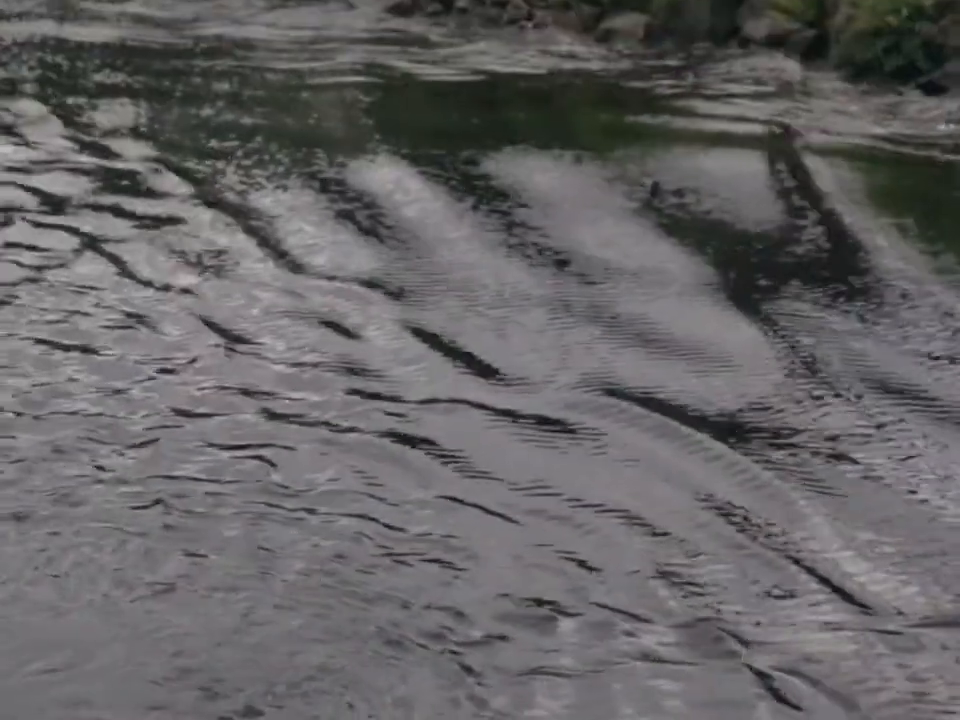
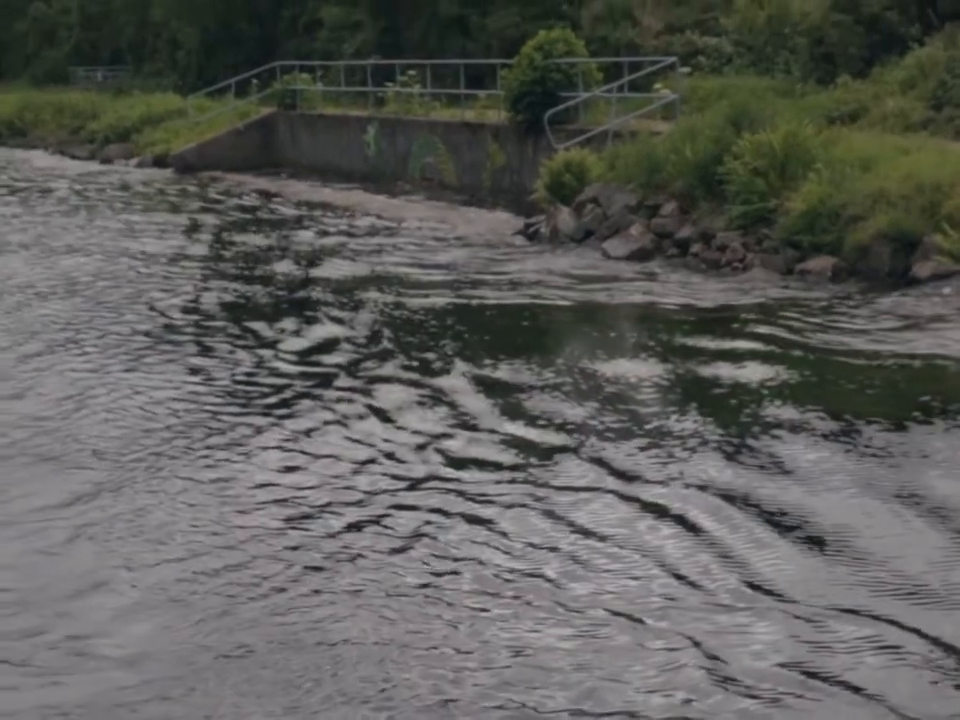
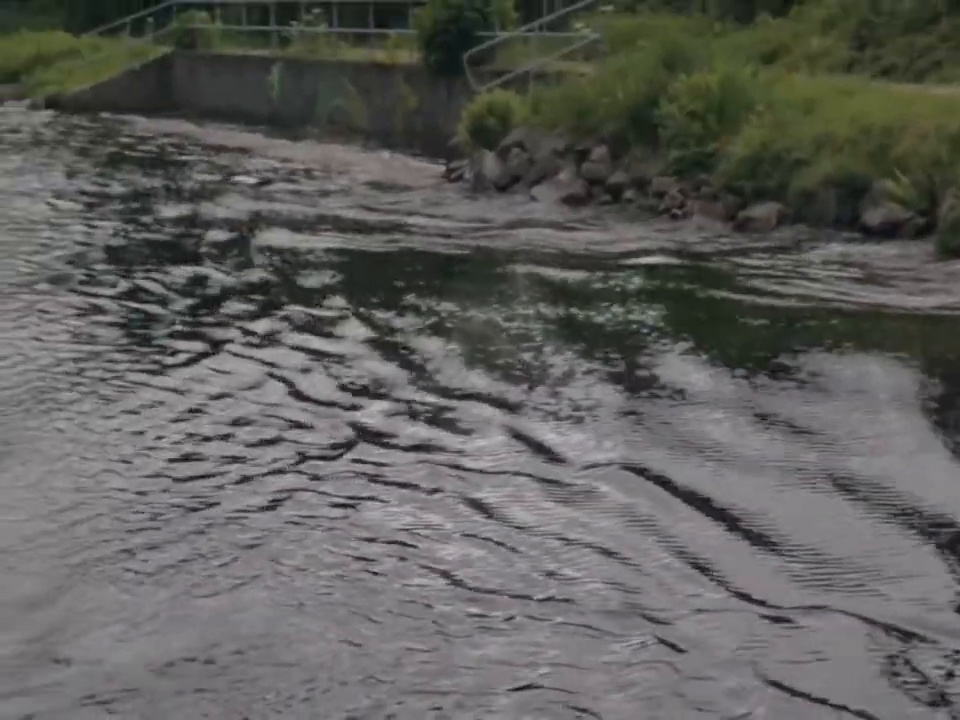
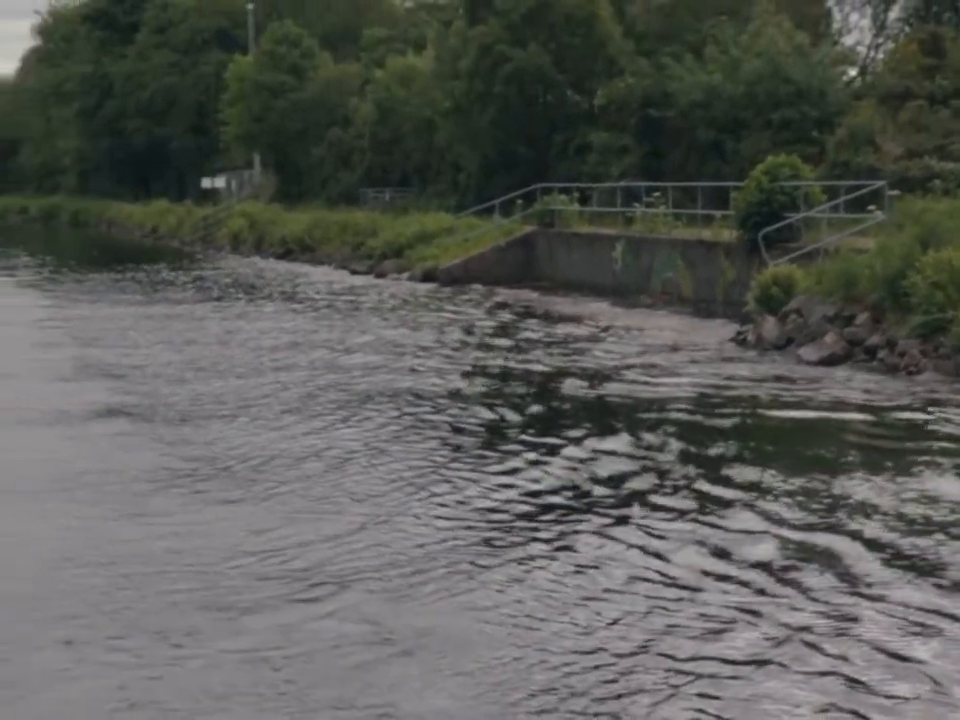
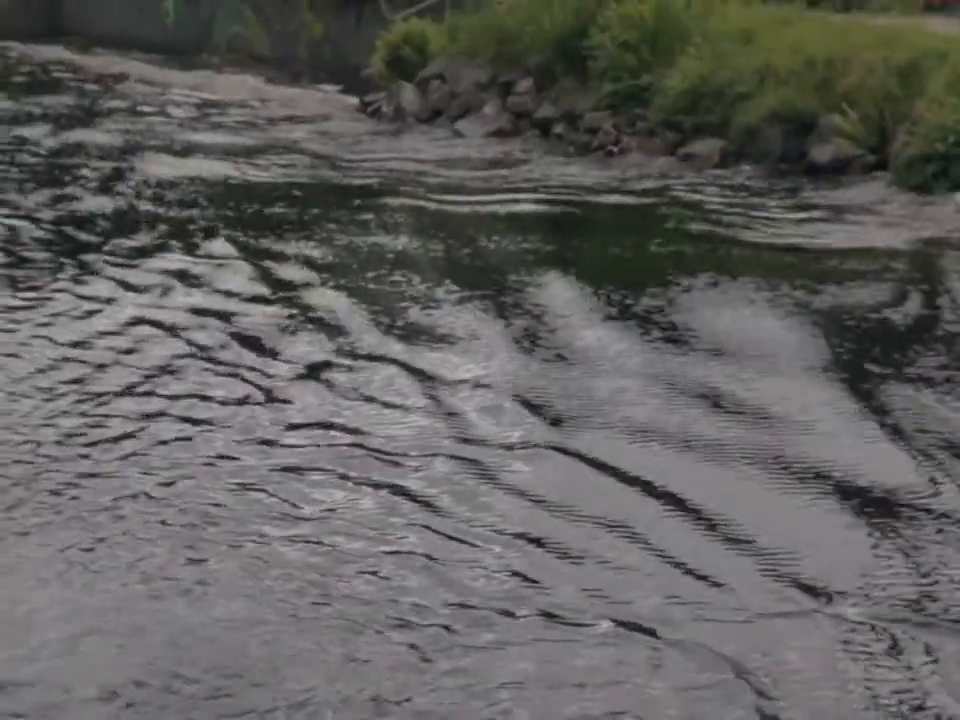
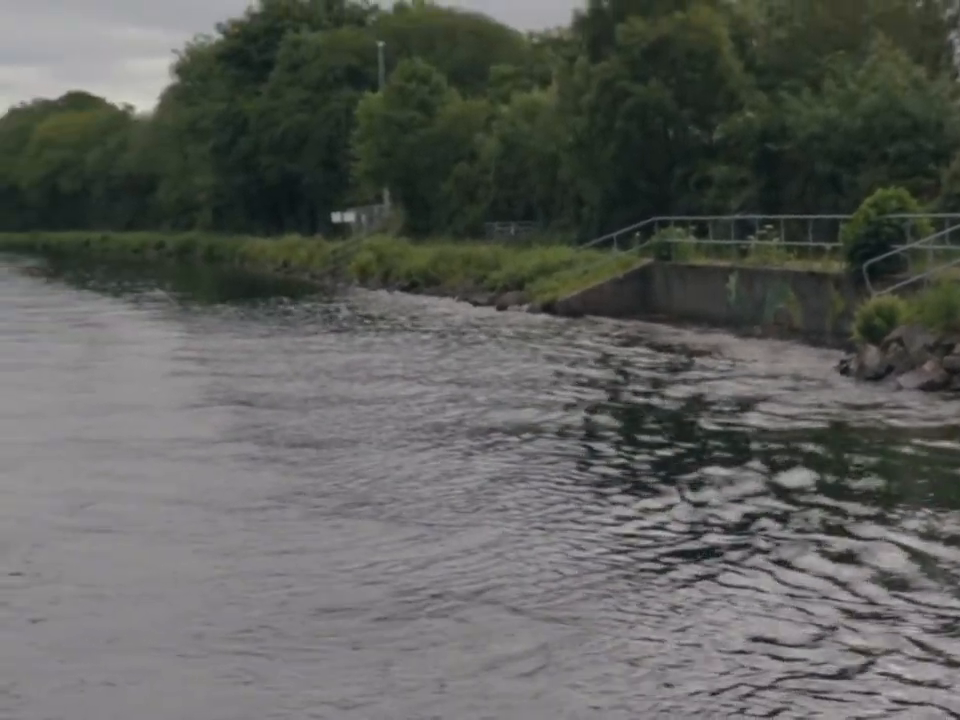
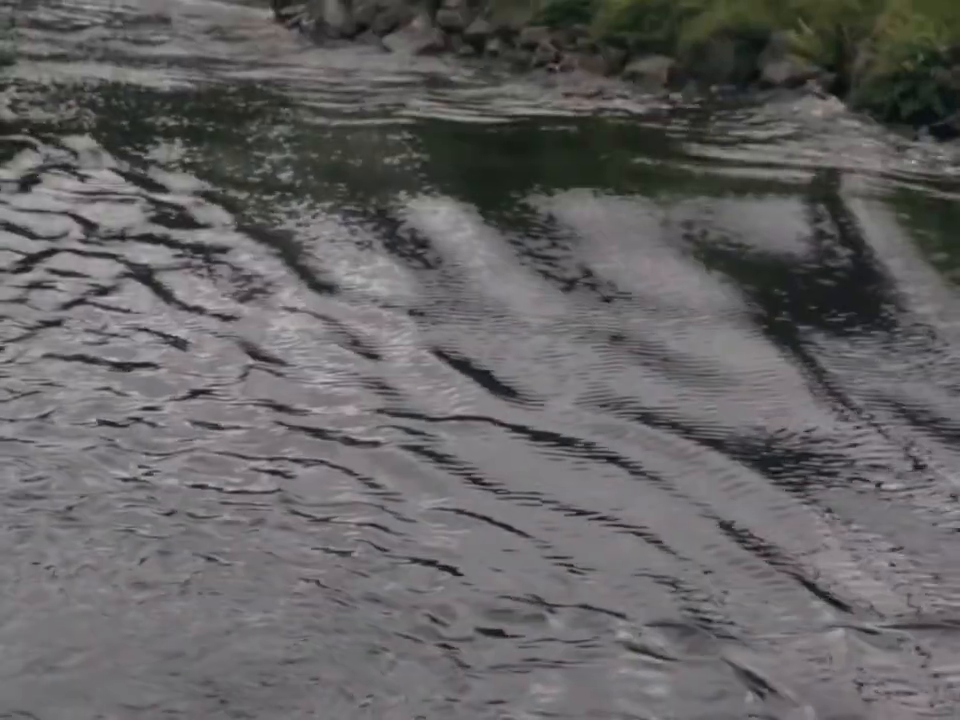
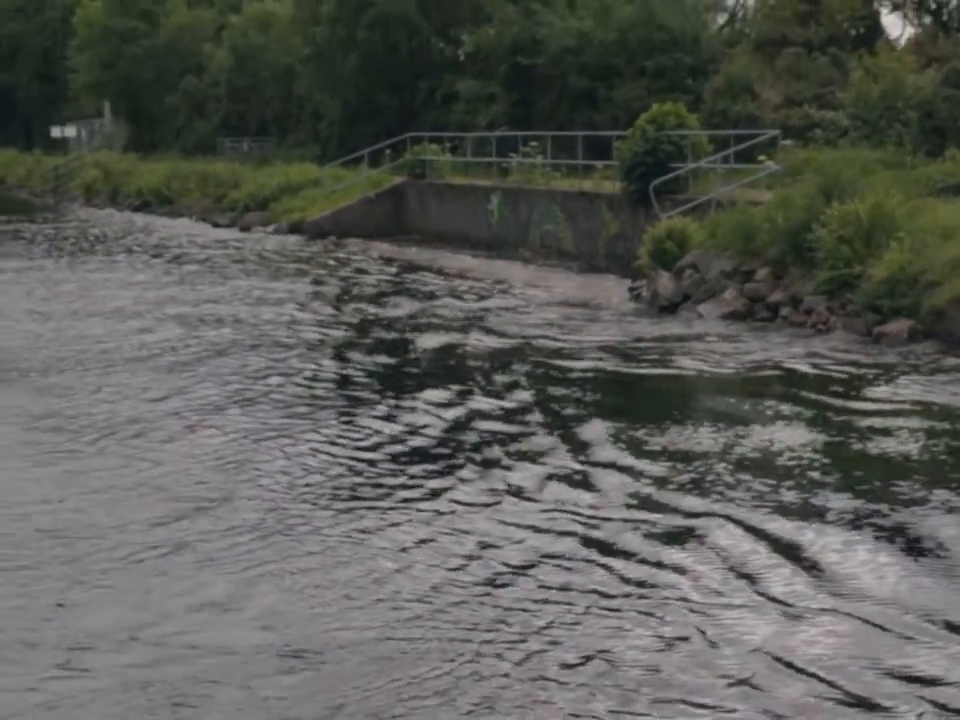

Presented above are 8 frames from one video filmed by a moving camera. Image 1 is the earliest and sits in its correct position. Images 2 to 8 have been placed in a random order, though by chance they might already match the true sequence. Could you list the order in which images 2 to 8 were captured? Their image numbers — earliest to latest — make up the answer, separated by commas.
7, 5, 3, 2, 8, 4, 6
